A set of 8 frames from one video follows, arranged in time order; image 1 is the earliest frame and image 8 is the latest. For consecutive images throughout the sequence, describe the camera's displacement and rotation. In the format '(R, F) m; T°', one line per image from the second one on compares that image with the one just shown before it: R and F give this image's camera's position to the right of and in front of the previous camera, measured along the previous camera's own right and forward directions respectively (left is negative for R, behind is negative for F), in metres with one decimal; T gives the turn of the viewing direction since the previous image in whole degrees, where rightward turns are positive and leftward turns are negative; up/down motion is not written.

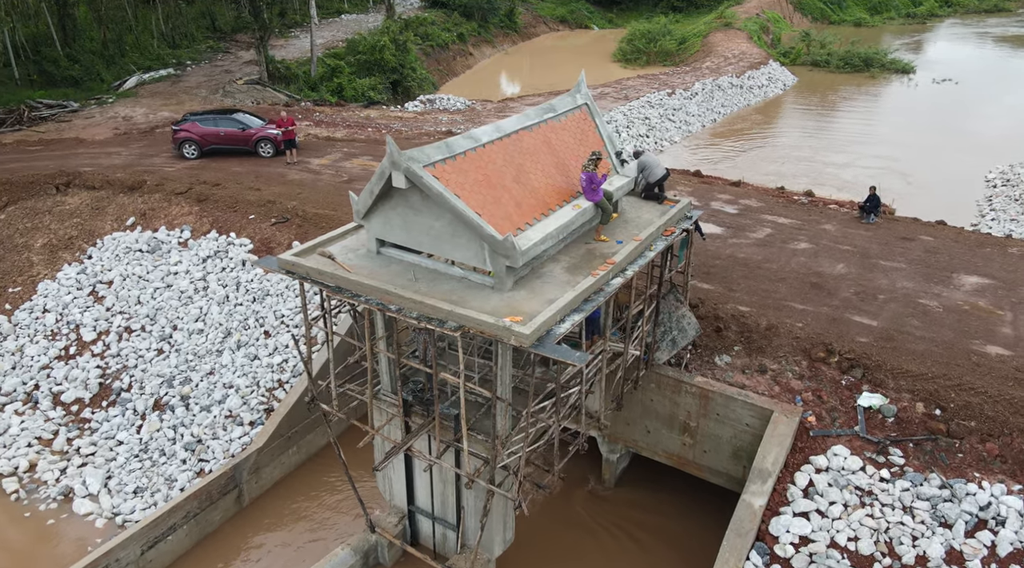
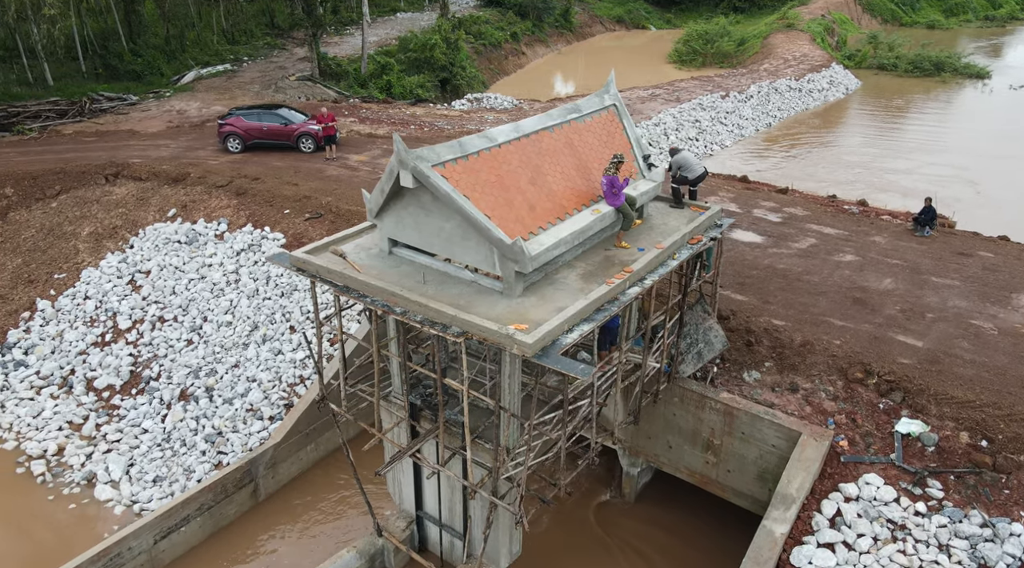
(+0.6, +0.4) m; -4°
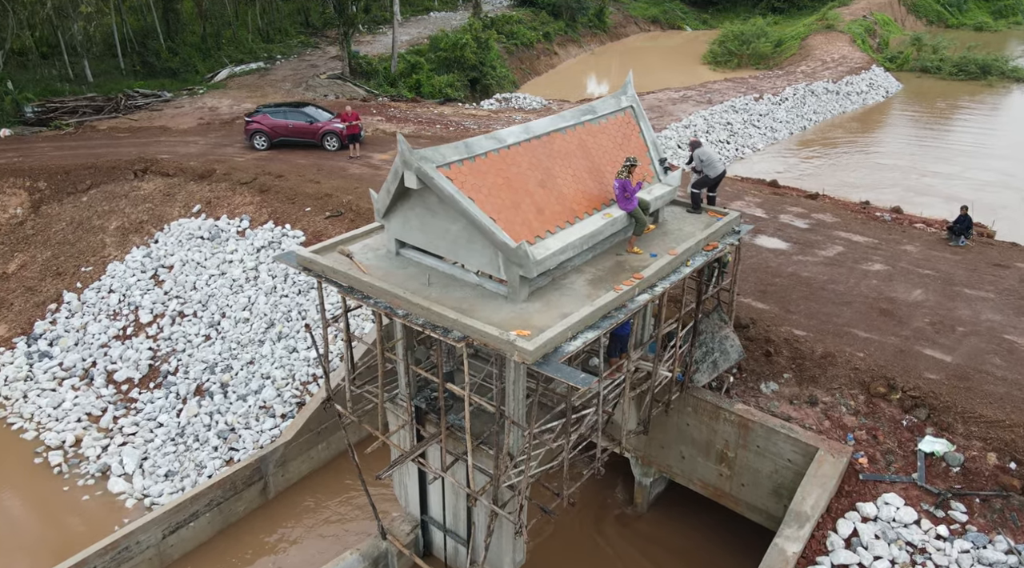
(+0.4, +0.2) m; -3°
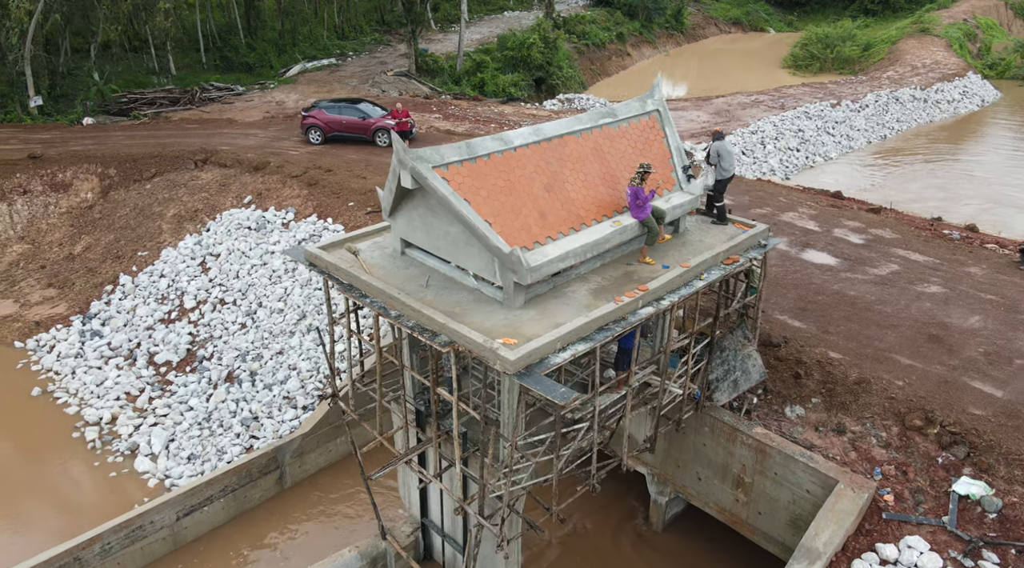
(+1.0, +0.3) m; -6°
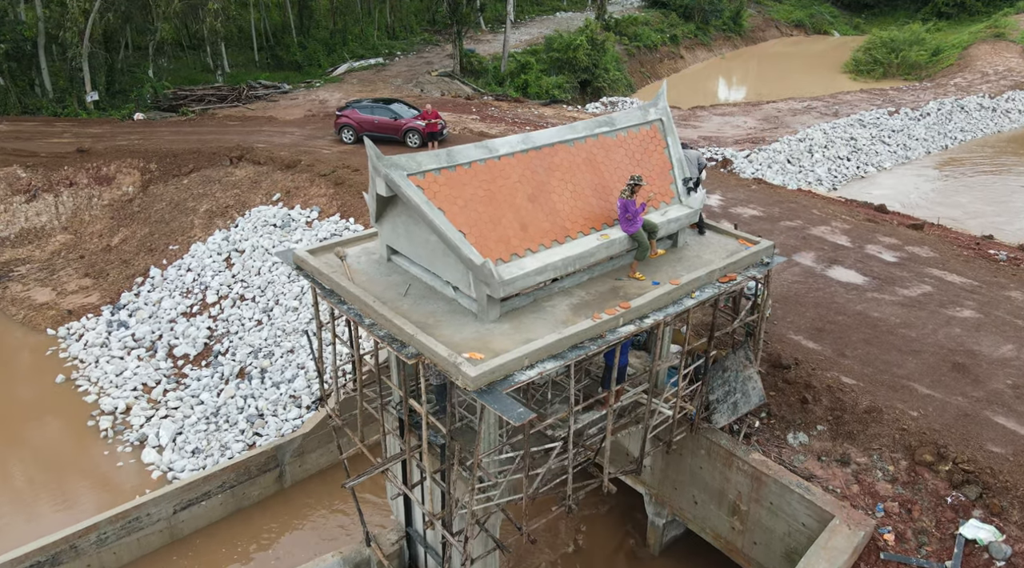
(+1.0, +0.3) m; -5°
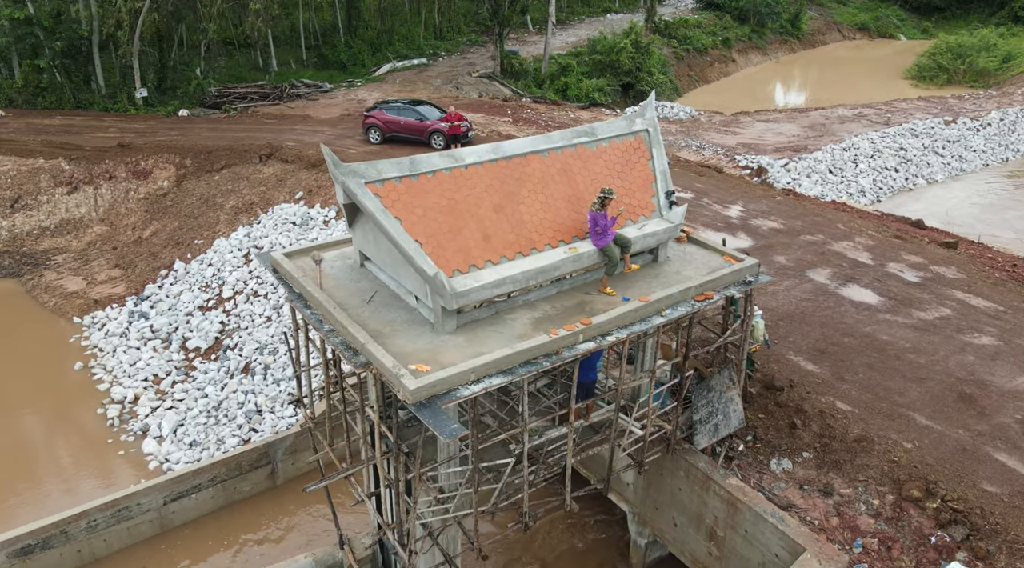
(+1.2, +0.2) m; -5°
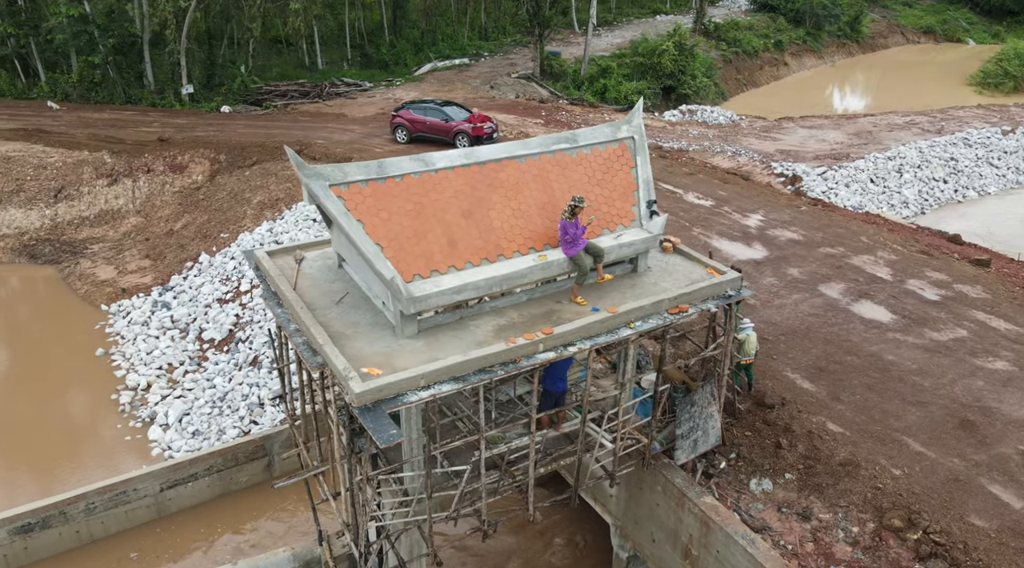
(+1.1, +0.1) m; -4°
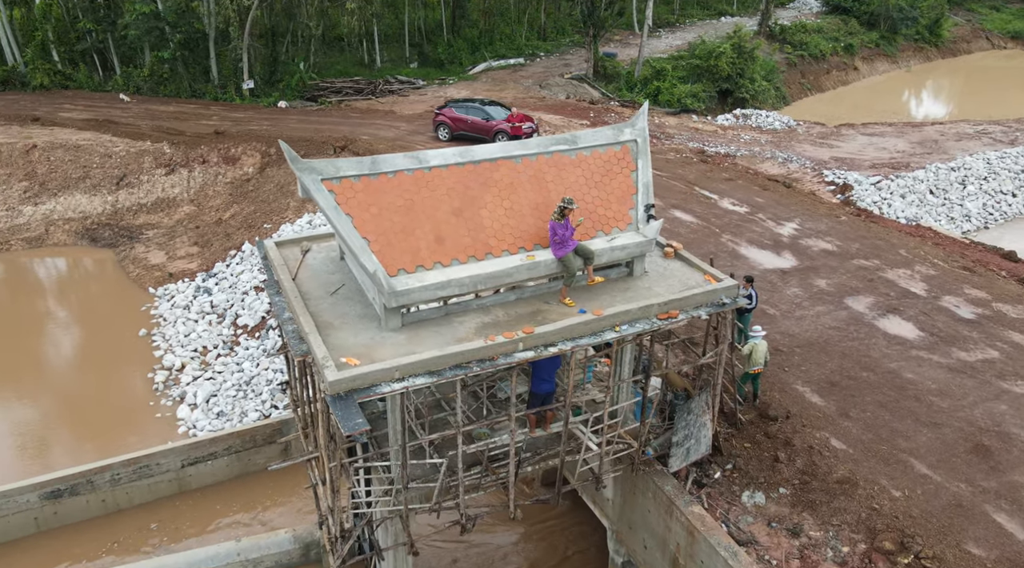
(+1.0, 0.0) m; -5°
